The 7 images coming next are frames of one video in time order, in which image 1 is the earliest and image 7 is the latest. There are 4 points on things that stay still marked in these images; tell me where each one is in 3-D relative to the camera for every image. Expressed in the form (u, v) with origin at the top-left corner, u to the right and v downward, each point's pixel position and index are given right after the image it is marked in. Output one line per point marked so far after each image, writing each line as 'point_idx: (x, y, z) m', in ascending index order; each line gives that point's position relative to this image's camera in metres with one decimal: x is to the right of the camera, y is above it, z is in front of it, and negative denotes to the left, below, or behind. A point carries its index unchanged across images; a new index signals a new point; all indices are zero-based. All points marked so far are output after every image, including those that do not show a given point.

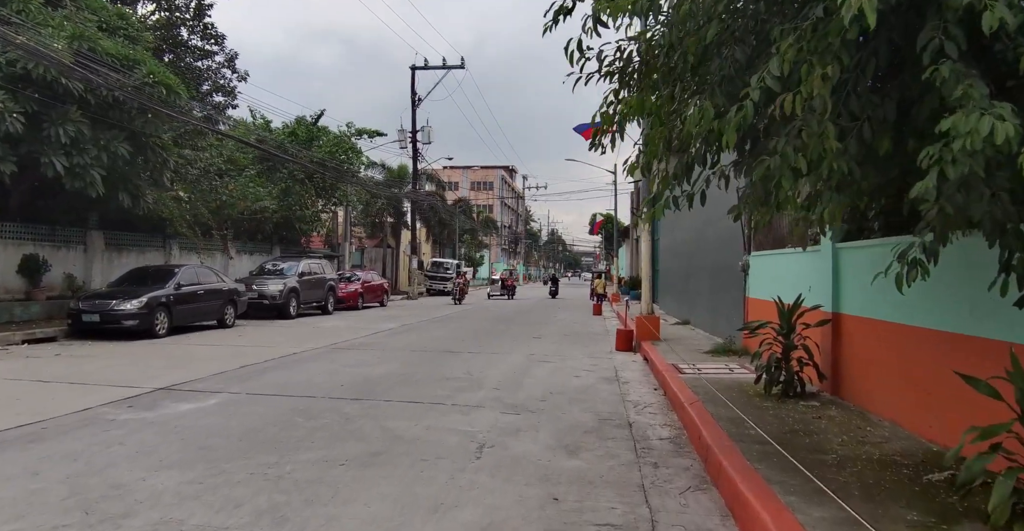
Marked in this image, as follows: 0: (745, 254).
0: (+4.3, +0.2, +11.9) m
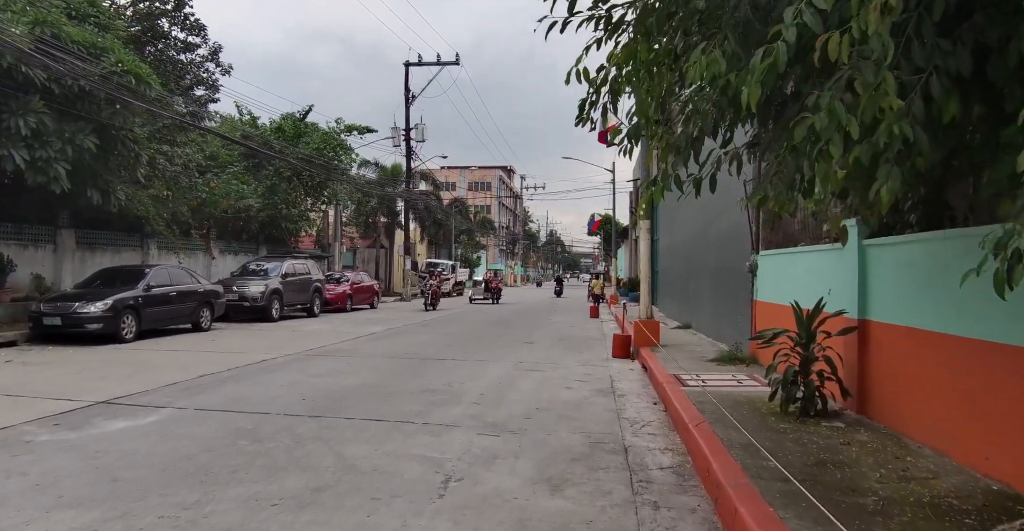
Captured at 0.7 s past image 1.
0: (+4.1, +0.2, +10.9) m
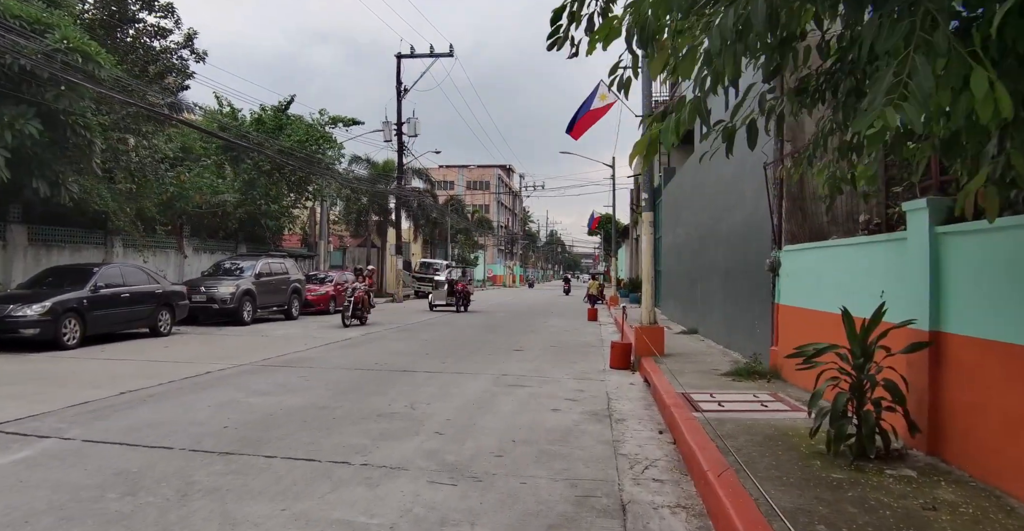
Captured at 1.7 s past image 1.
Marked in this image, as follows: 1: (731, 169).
0: (+3.8, +0.2, +9.4) m
1: (+4.0, +1.8, +11.9) m
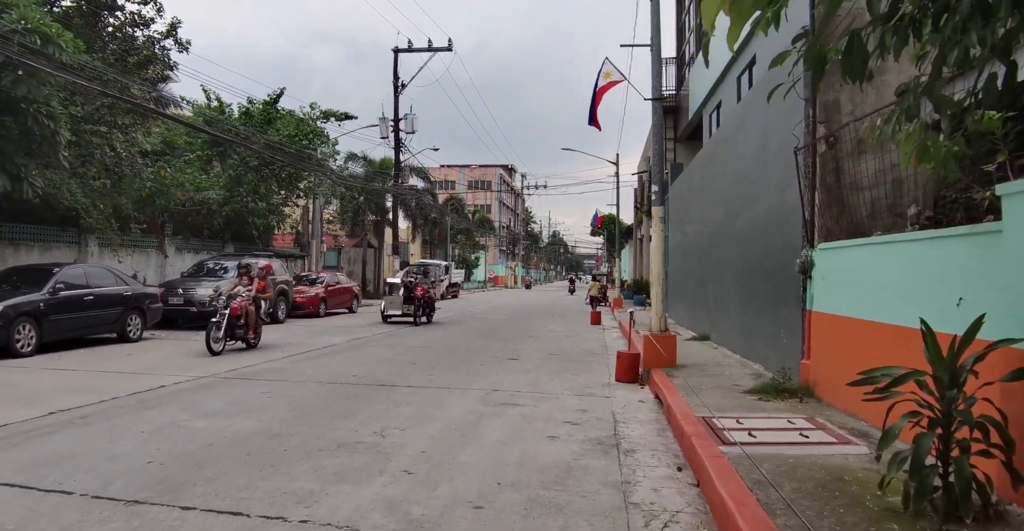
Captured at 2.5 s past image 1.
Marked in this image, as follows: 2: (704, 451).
0: (+3.7, +0.2, +8.2) m
1: (+4.0, +1.8, +10.7) m
2: (+1.5, -1.5, +5.3) m
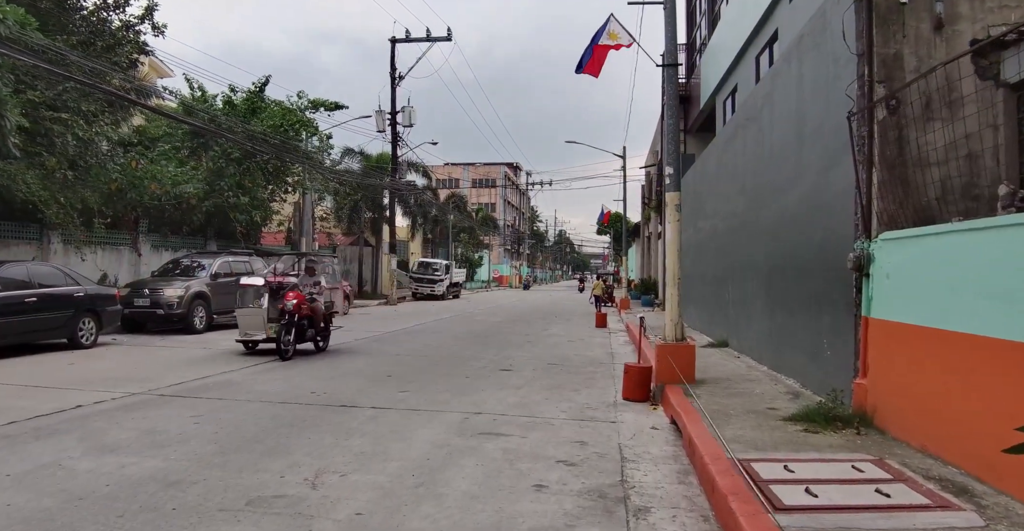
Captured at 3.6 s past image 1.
0: (+3.5, +0.3, +6.6) m
1: (+3.8, +1.8, +9.1) m
2: (+1.3, -1.5, +3.7) m
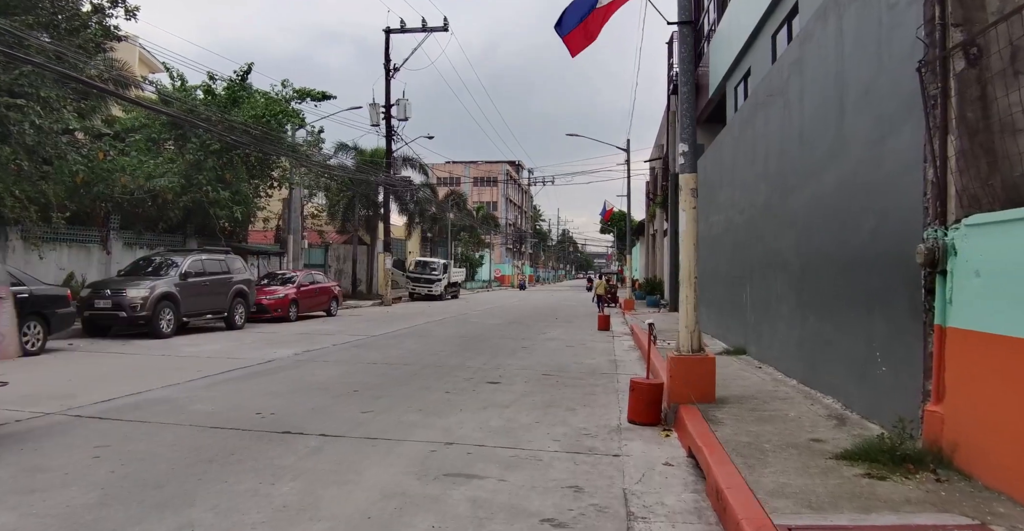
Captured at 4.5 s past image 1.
0: (+3.3, +0.3, +5.2) m
1: (+3.6, +1.9, +7.8) m
2: (+1.1, -1.4, +2.4) m
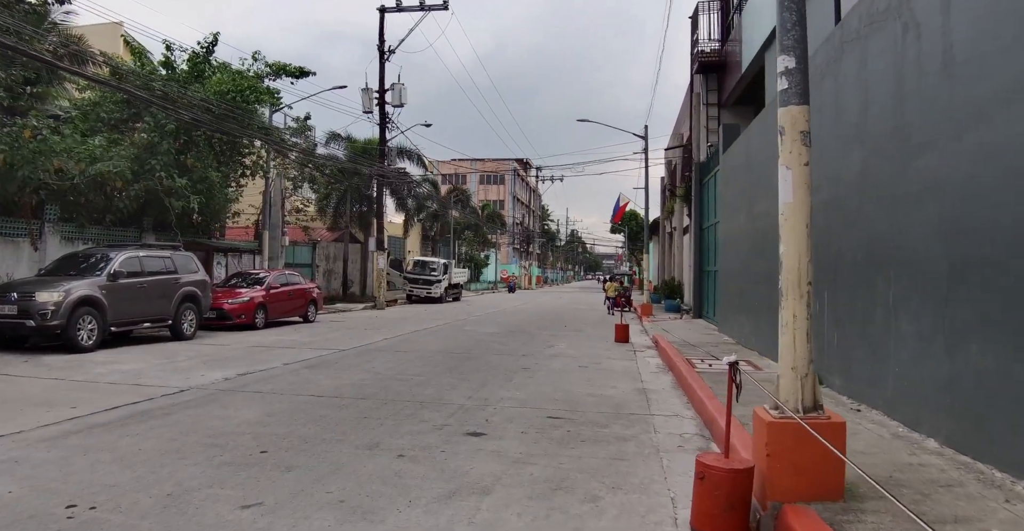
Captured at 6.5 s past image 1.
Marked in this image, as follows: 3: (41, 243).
0: (+3.2, +0.3, +2.3) m
1: (+3.5, +1.9, +4.9) m
2: (+1.0, -1.4, -0.5) m
3: (-11.6, +0.6, +16.1) m
